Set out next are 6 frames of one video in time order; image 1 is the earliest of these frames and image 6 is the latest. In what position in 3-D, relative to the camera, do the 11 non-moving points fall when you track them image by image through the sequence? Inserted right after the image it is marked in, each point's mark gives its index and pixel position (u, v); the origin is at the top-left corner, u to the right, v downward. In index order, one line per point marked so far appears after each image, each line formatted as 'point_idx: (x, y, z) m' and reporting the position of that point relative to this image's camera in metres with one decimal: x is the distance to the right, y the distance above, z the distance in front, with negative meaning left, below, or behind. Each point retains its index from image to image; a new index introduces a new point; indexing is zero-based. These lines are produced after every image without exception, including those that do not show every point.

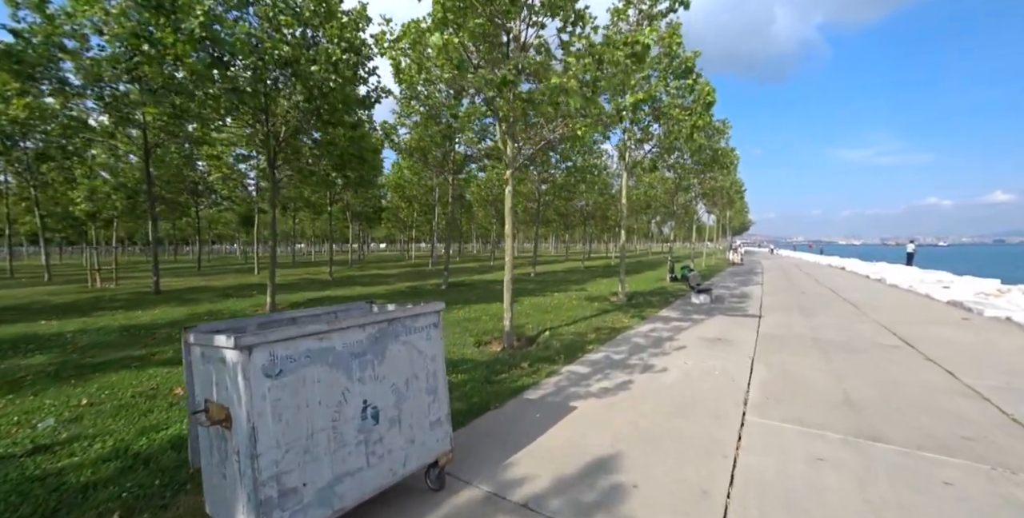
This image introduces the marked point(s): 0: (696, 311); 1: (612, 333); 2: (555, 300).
0: (+4.6, -1.3, +11.0) m
1: (+1.9, -1.4, +8.4) m
2: (+1.2, -1.2, +12.8) m
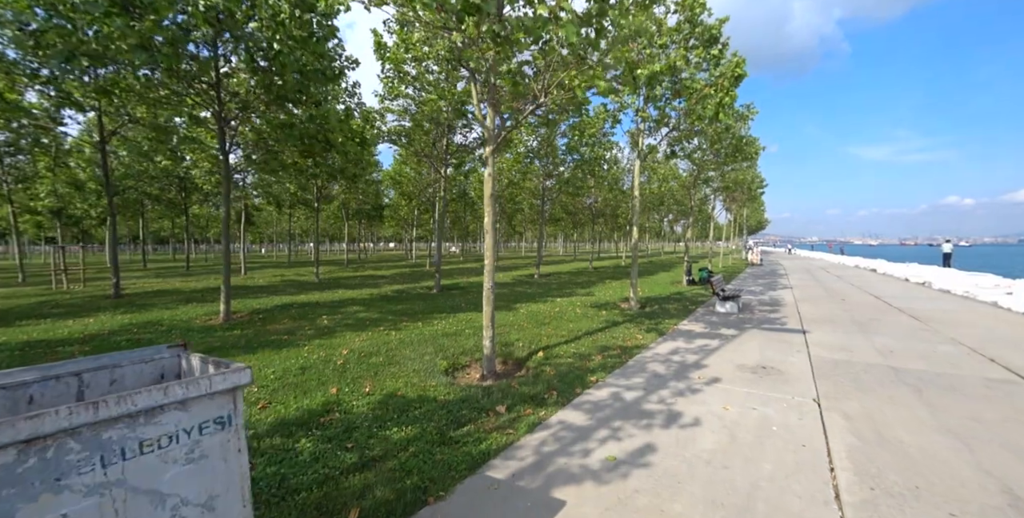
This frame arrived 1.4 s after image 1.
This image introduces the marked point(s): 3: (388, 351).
0: (+4.4, -1.4, +9.3) m
1: (+1.7, -1.5, +6.6) m
2: (+1.1, -1.2, +11.1) m
3: (-1.9, -1.4, +6.7) m
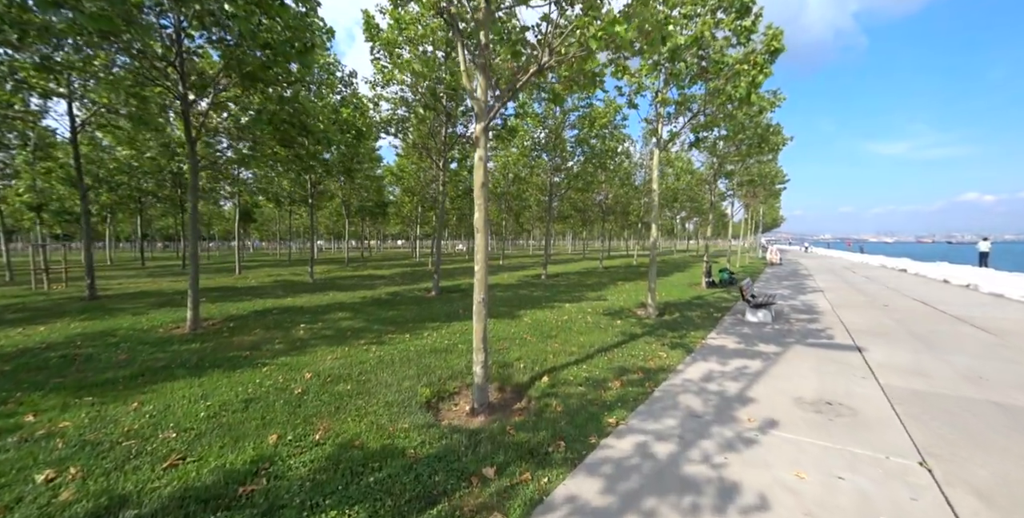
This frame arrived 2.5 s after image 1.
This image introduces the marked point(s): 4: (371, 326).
0: (+4.4, -1.4, +8.0) m
1: (+1.6, -1.5, +5.4) m
2: (+1.2, -1.3, +9.9) m
3: (-1.9, -1.5, +5.6) m
4: (-2.7, -1.3, +8.6) m
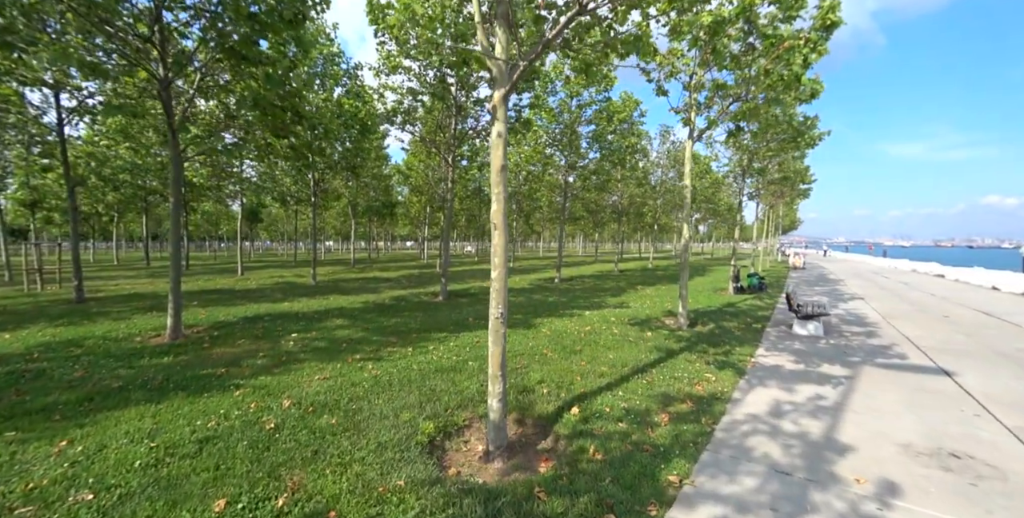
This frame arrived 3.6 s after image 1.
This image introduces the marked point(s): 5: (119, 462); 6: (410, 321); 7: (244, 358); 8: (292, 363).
0: (+4.7, -1.5, +6.9) m
1: (+1.9, -1.6, +4.4) m
2: (+1.5, -1.3, +8.8) m
3: (-1.7, -1.5, +4.6) m
4: (-2.5, -1.3, +7.6) m
5: (-3.0, -1.5, +3.3) m
6: (-2.1, -1.3, +9.1) m
7: (-3.8, -1.4, +6.3) m
8: (-3.0, -1.4, +6.1) m
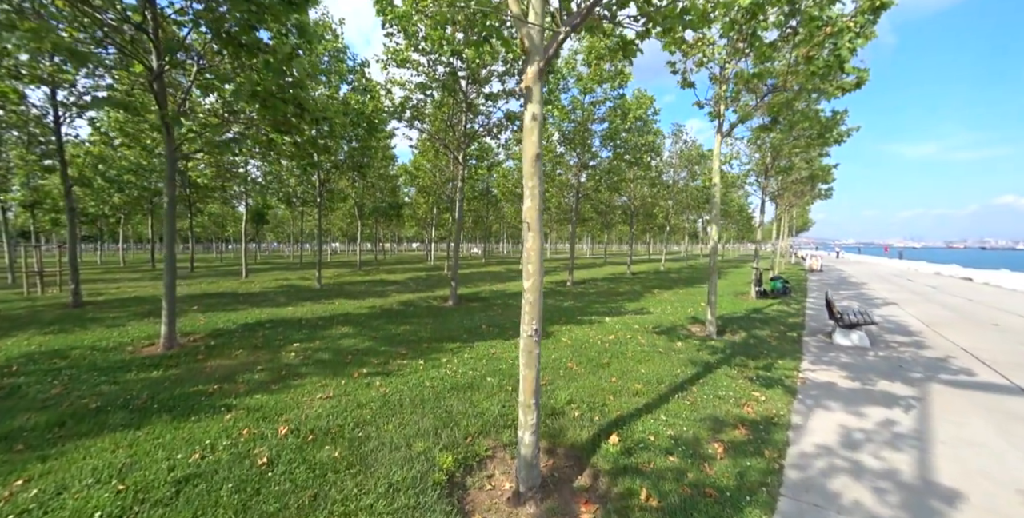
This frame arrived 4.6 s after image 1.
0: (+5.0, -1.6, +6.2) m
1: (+2.1, -1.6, +3.7) m
2: (+1.8, -1.4, +8.2) m
3: (-1.4, -1.5, +4.0) m
4: (-2.1, -1.4, +7.0) m
5: (-2.7, -1.6, +2.8) m
6: (-1.8, -1.3, +8.5) m
7: (-3.5, -1.5, +5.7) m
8: (-2.7, -1.5, +5.5) m
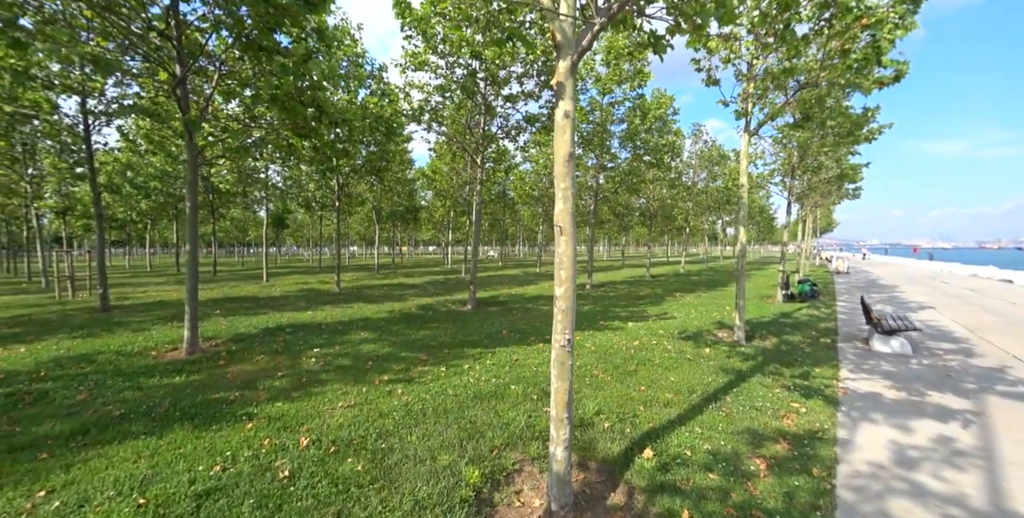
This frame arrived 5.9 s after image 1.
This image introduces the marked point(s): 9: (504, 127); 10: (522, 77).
0: (+5.3, -1.6, +5.8) m
1: (+2.4, -1.7, +3.5) m
2: (+2.2, -1.5, +8.0) m
3: (-1.2, -1.6, +3.9) m
4: (-1.8, -1.5, +6.9) m
5: (-2.5, -1.6, +2.7) m
6: (-1.4, -1.4, +8.4) m
7: (-3.2, -1.5, +5.7) m
8: (-2.4, -1.6, +5.4) m
9: (-0.3, +4.1, +13.6) m
10: (+0.3, +4.6, +11.1) m
